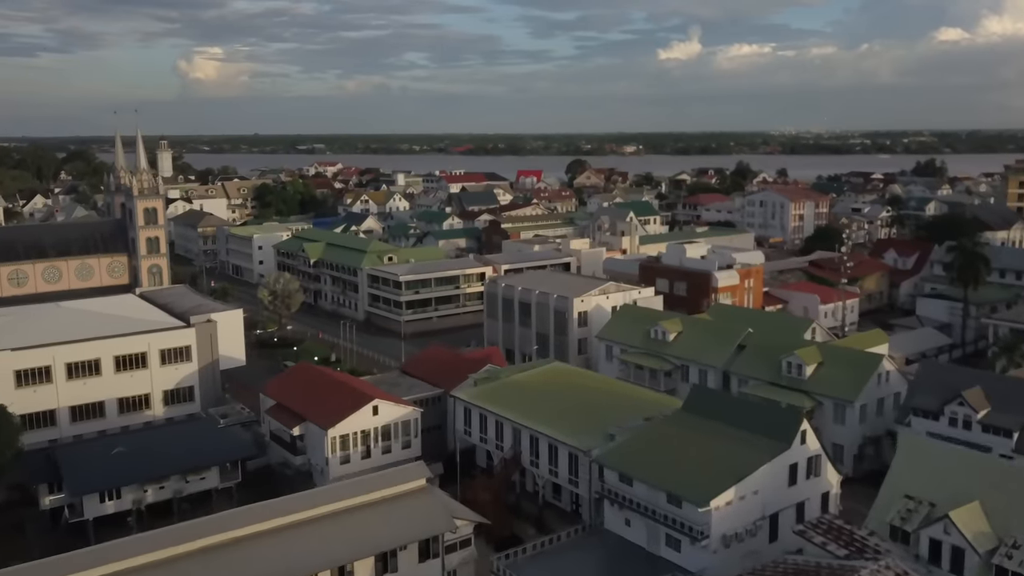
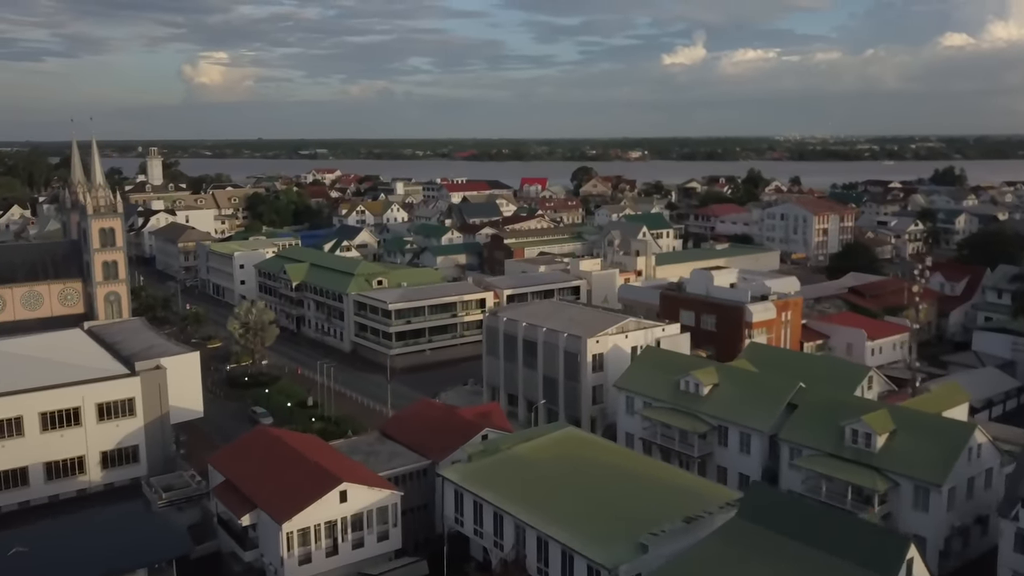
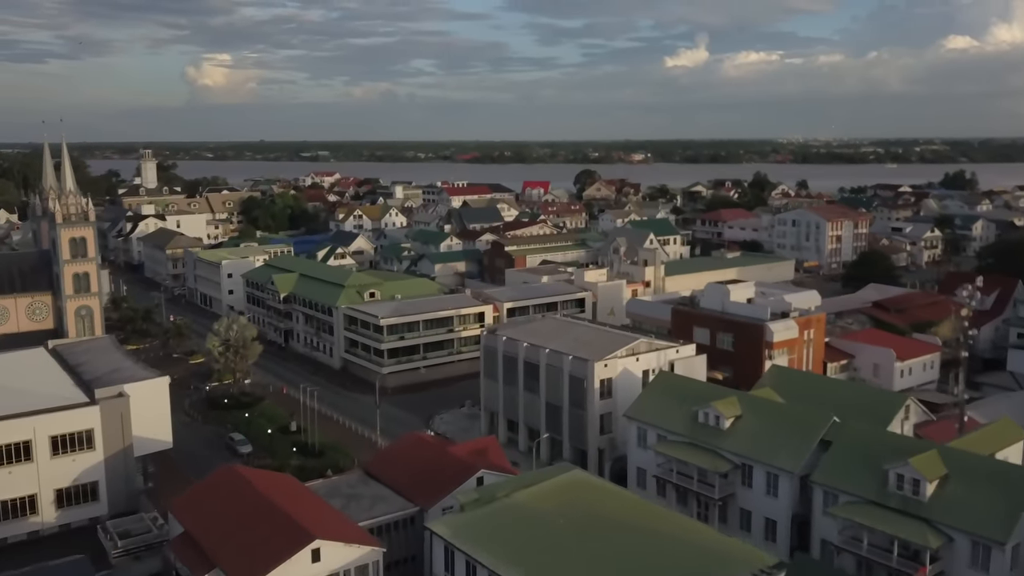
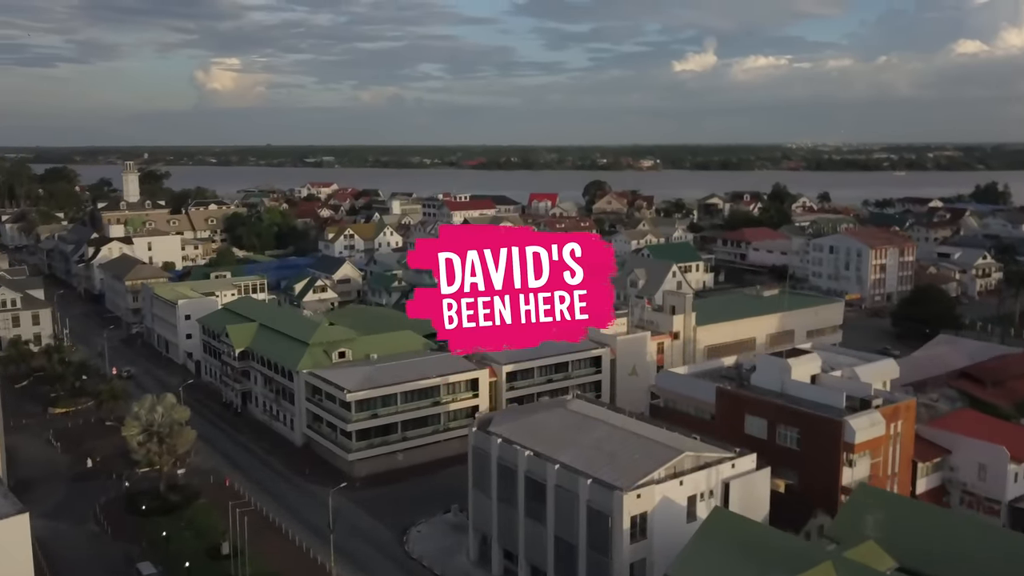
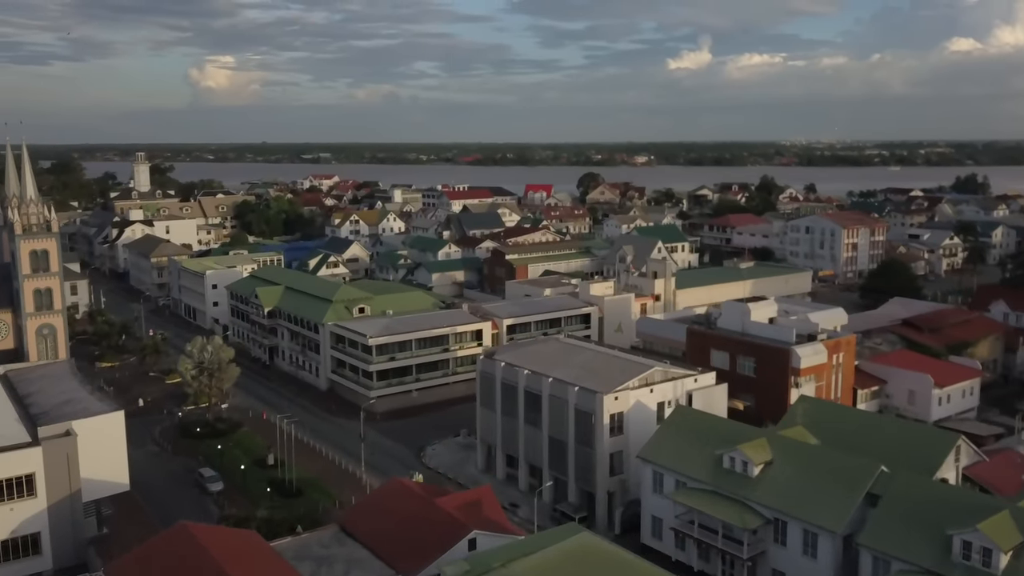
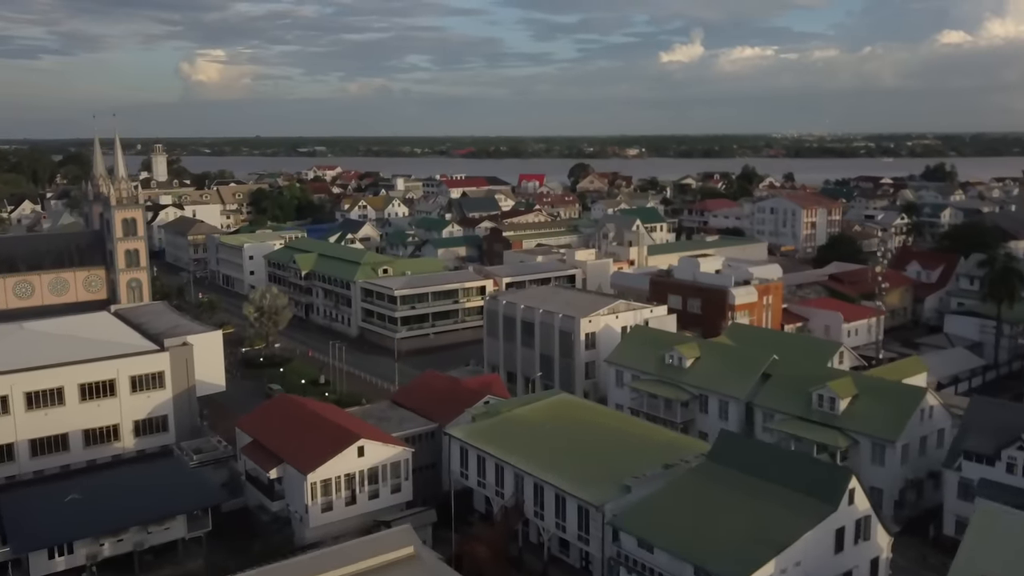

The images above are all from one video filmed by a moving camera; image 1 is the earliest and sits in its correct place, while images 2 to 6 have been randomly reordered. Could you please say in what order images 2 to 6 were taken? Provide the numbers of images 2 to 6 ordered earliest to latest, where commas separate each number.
6, 2, 3, 5, 4
